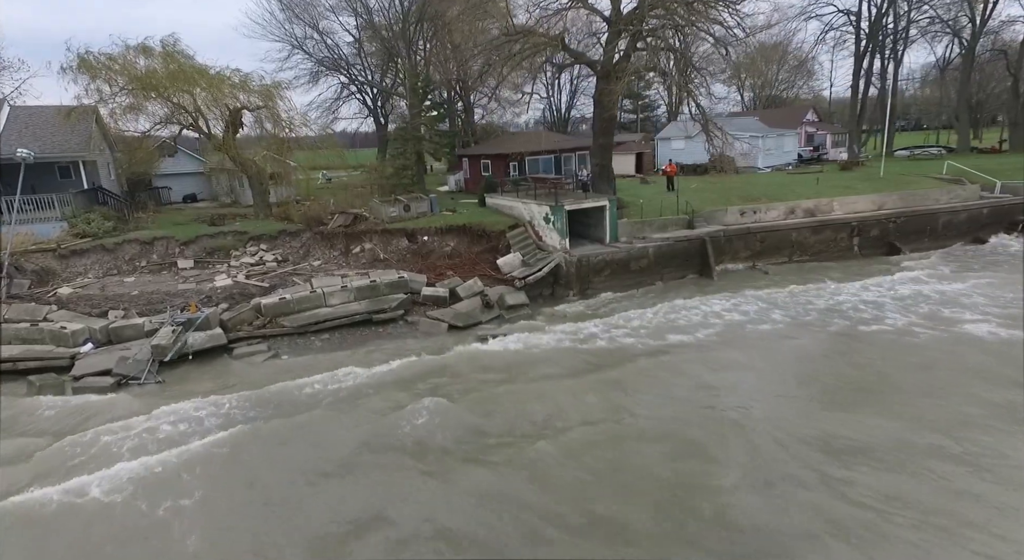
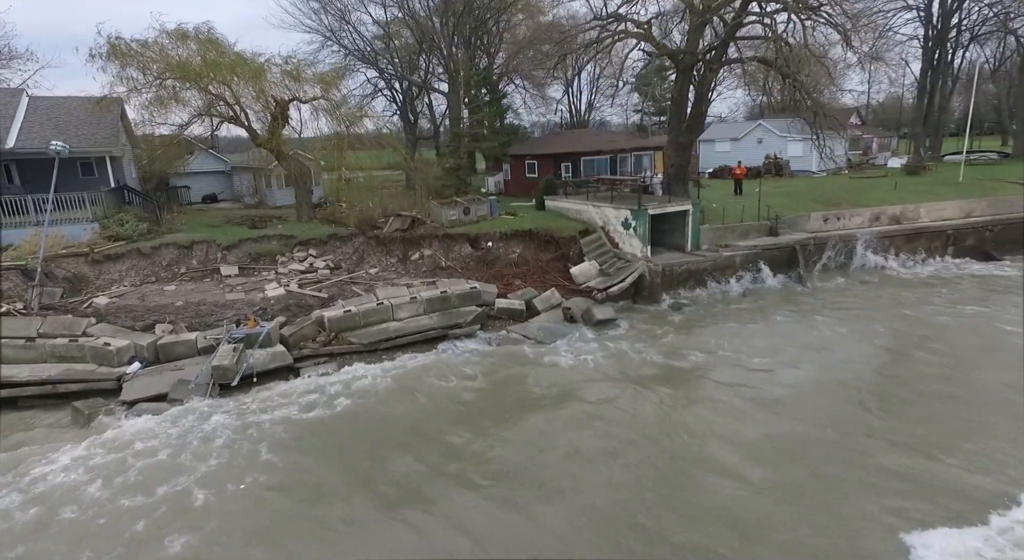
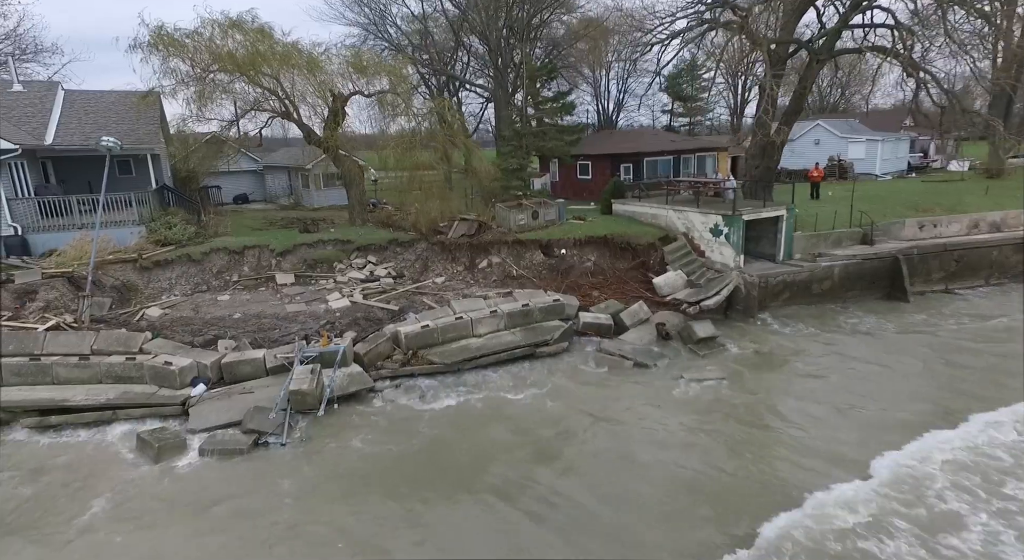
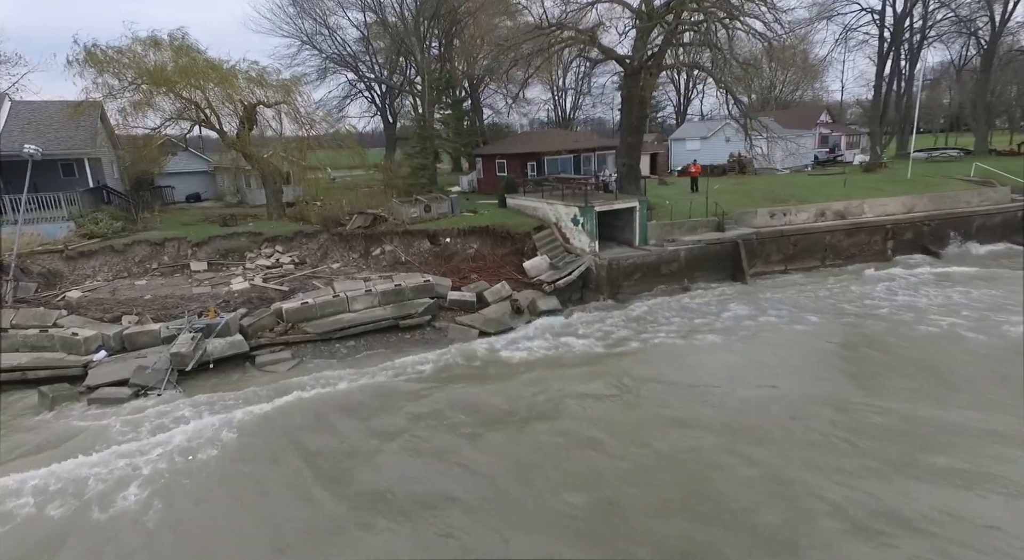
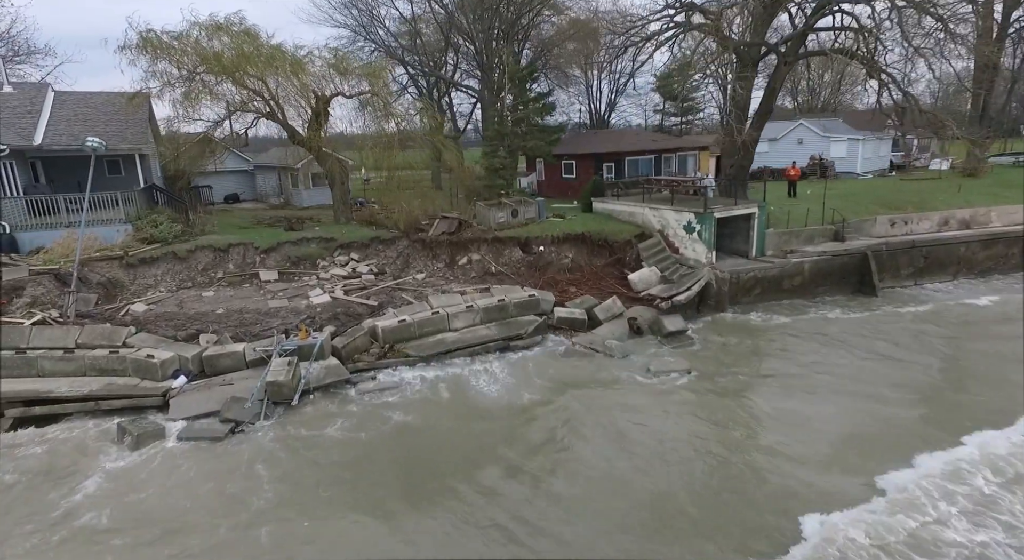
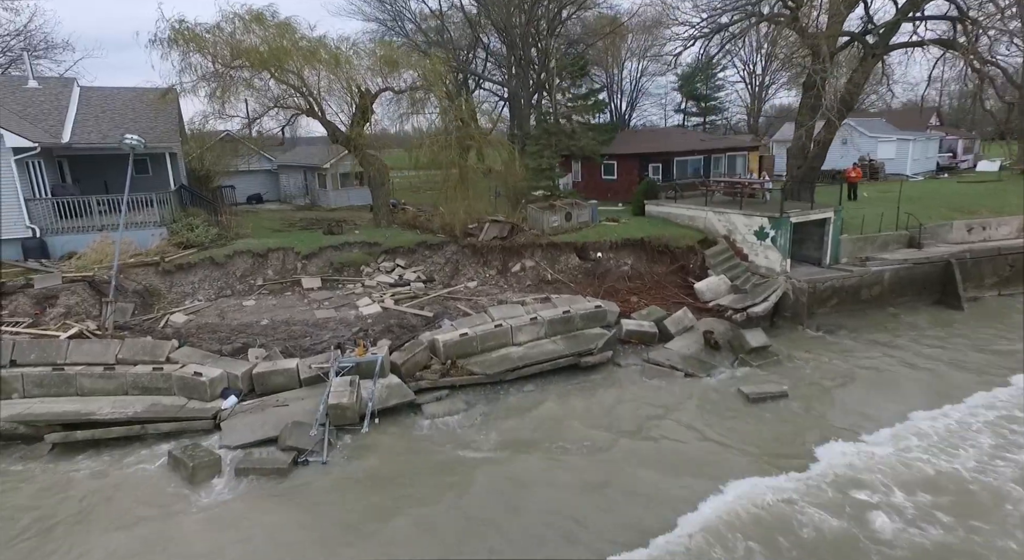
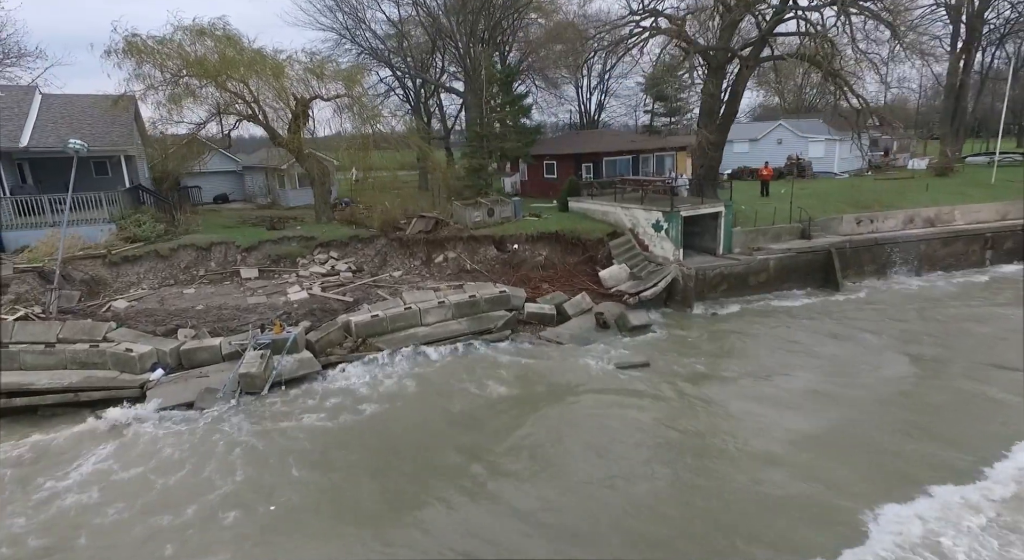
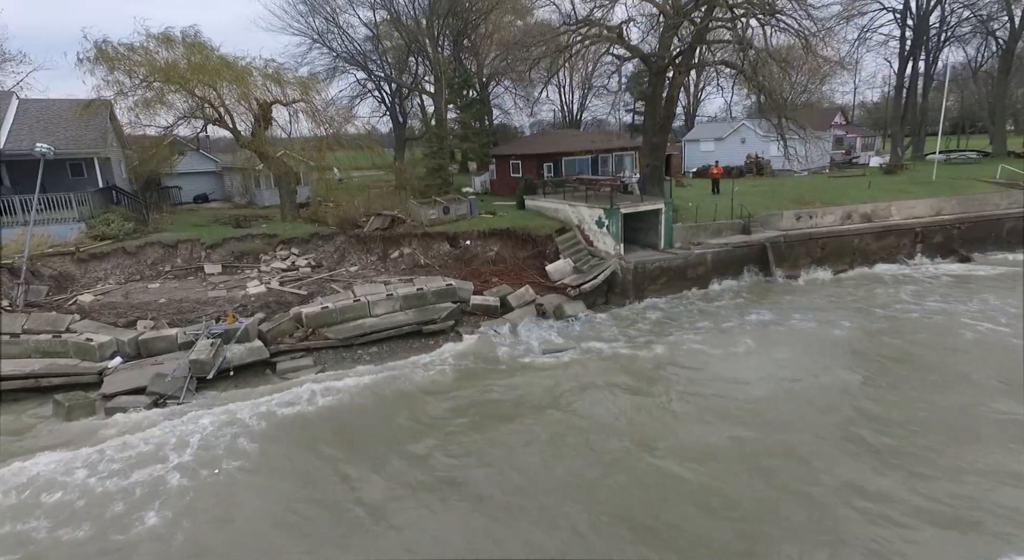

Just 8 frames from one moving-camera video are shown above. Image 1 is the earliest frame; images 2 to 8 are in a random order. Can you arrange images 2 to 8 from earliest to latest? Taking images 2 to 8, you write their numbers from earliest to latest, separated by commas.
4, 8, 2, 7, 5, 3, 6
